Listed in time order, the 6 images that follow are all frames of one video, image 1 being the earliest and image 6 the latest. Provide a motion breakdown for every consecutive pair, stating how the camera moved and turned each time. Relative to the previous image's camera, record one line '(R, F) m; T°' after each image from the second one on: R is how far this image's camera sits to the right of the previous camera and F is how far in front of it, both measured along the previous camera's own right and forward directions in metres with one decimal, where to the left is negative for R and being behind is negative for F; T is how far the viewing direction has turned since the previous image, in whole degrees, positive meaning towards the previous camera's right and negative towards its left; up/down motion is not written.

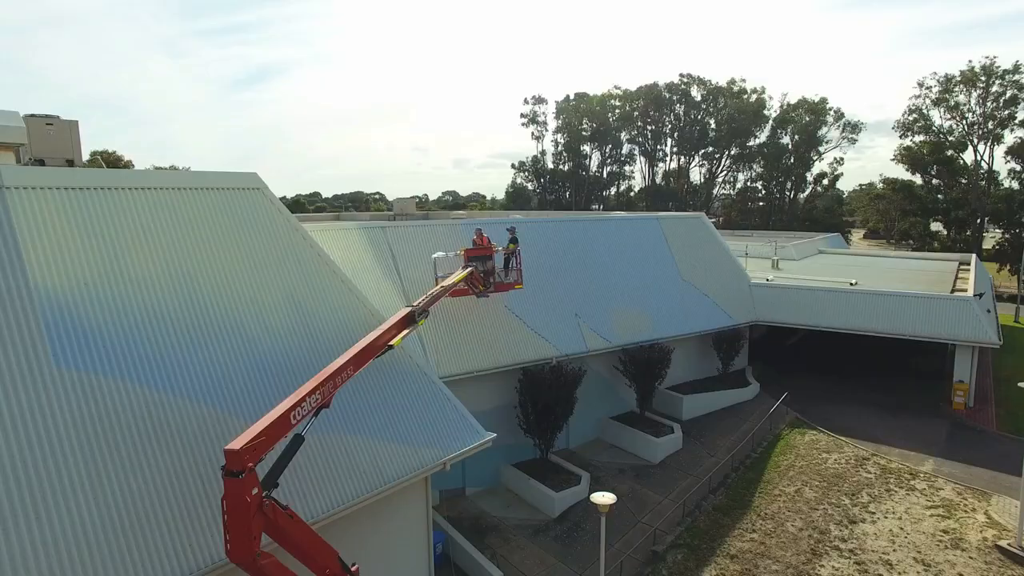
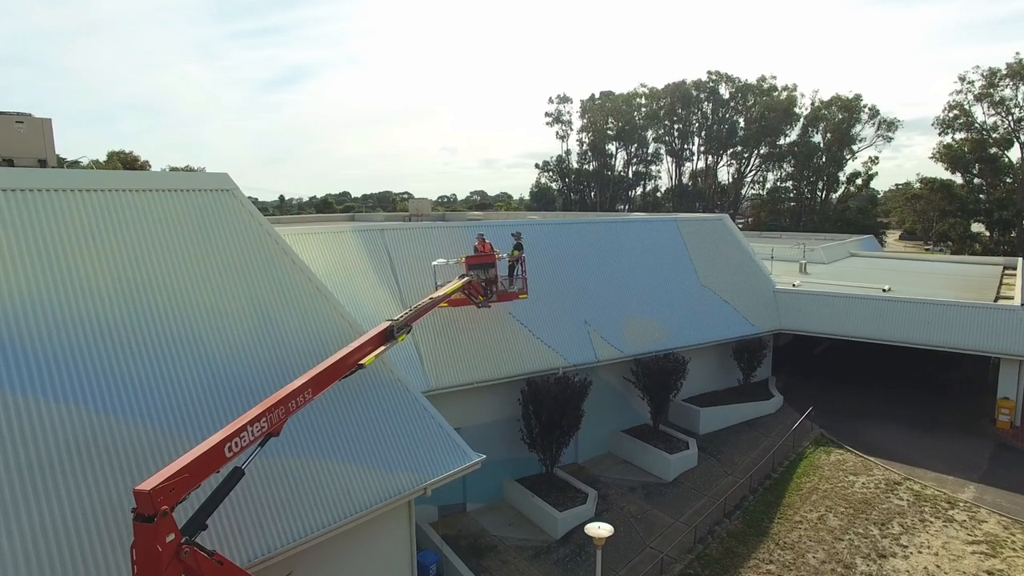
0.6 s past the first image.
(+0.7, +1.1) m; -2°
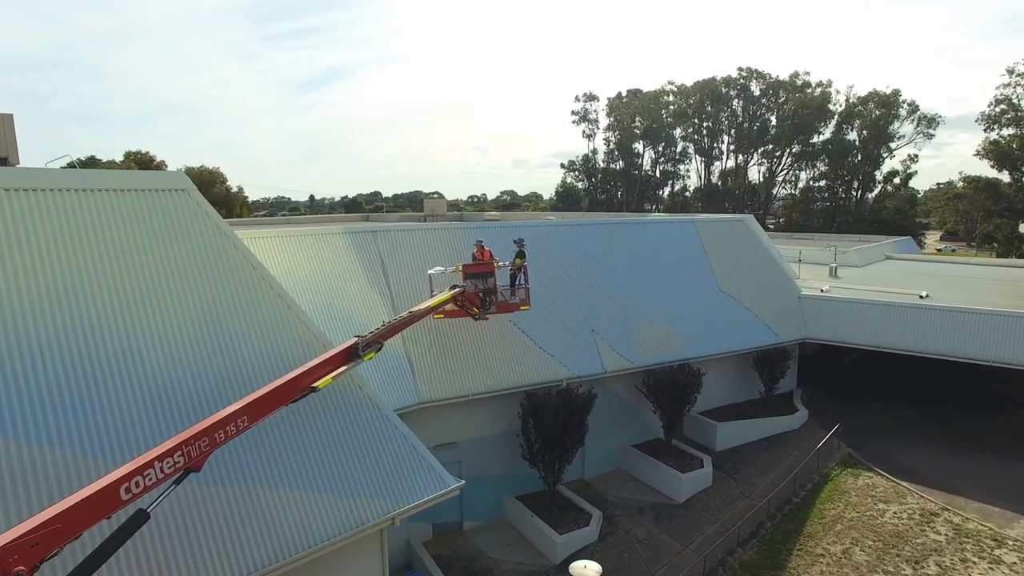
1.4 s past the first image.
(+0.8, +1.2) m; -3°
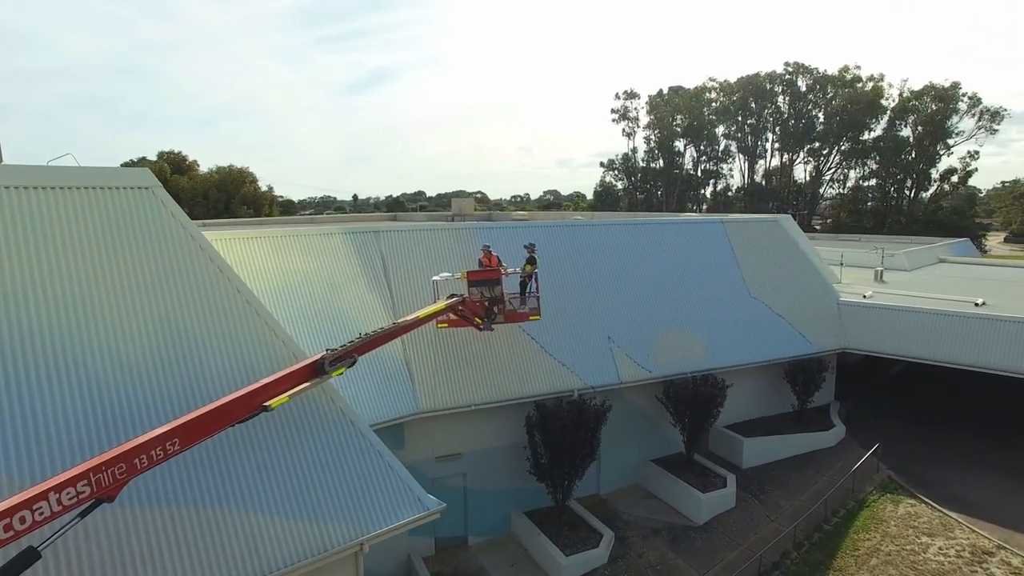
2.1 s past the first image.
(+0.9, +1.0) m; -4°
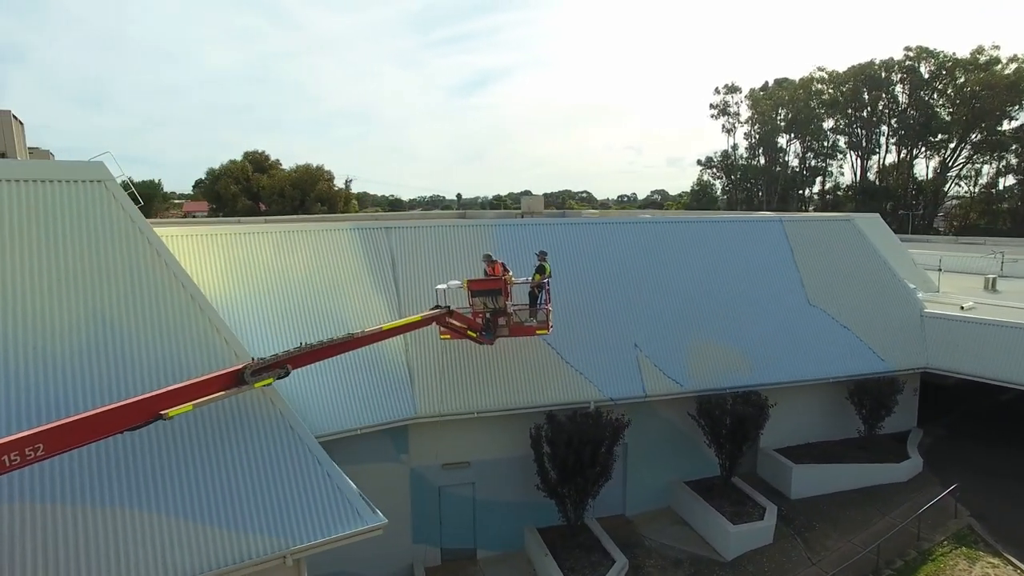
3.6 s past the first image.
(+2.2, +1.2) m; -9°
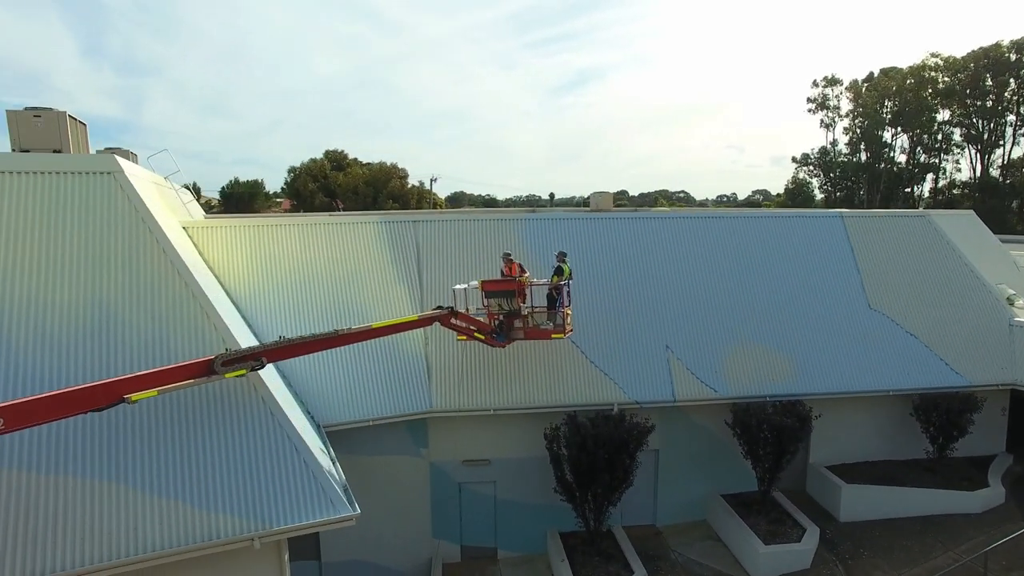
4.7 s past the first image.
(+1.7, +0.5) m; -8°
